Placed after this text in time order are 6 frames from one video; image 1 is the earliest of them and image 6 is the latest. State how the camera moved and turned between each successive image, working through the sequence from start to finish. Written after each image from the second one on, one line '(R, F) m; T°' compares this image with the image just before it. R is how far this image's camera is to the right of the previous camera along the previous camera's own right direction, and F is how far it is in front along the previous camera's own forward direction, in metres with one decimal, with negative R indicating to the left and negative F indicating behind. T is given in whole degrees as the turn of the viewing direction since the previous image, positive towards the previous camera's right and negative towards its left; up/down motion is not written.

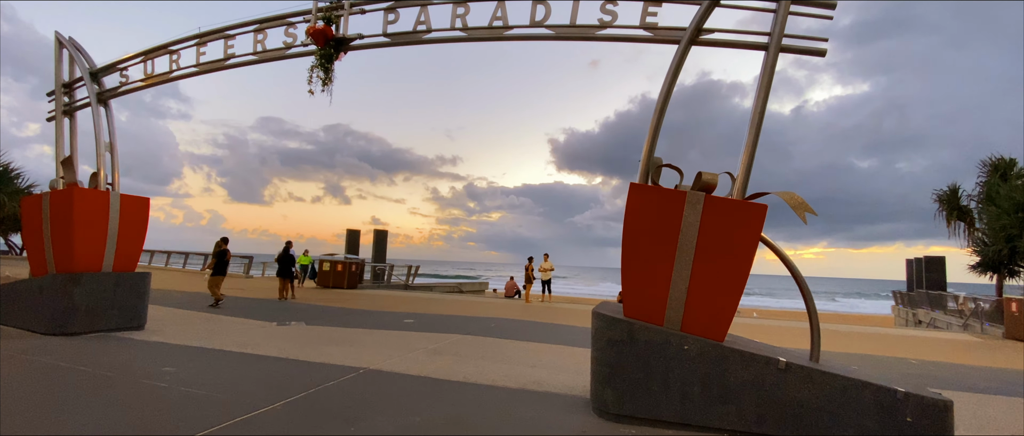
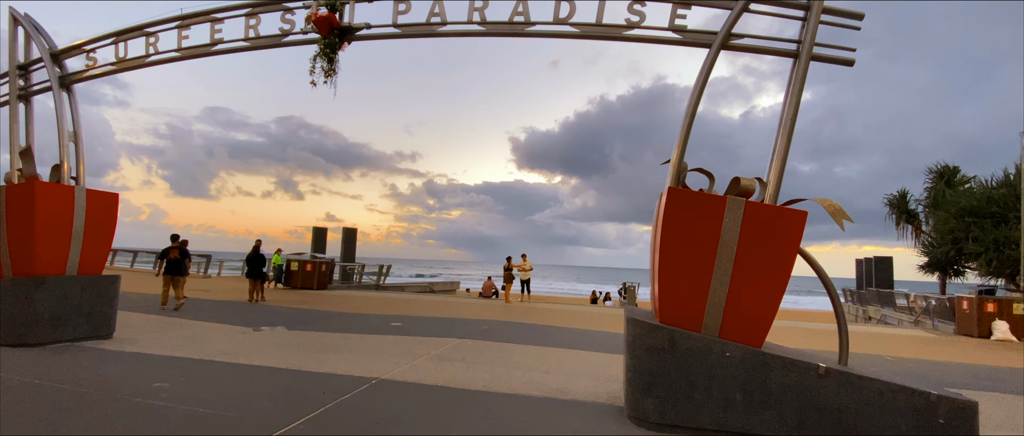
(-0.7, +0.2) m; +5°
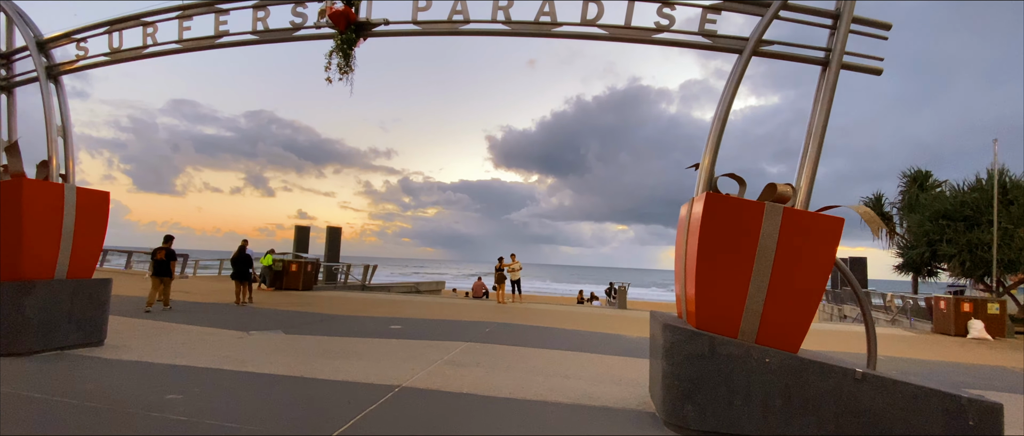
(-0.5, +0.1) m; +3°
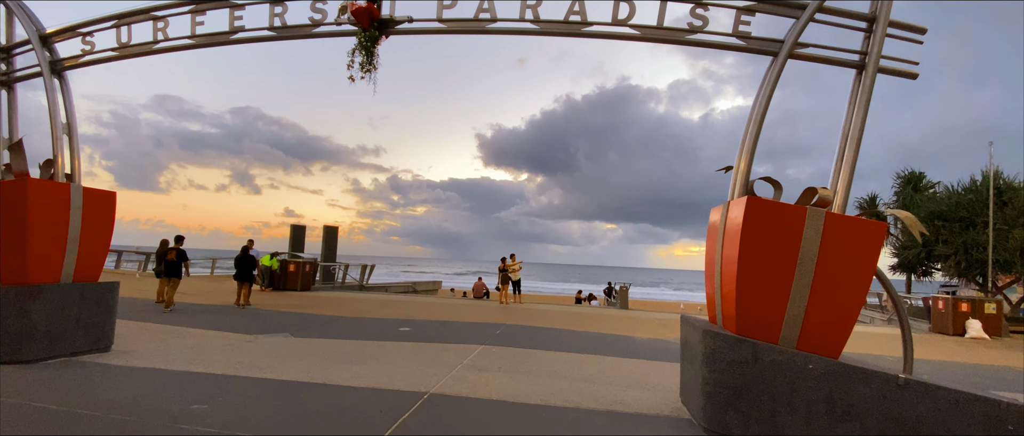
(-0.4, +0.1) m; +1°
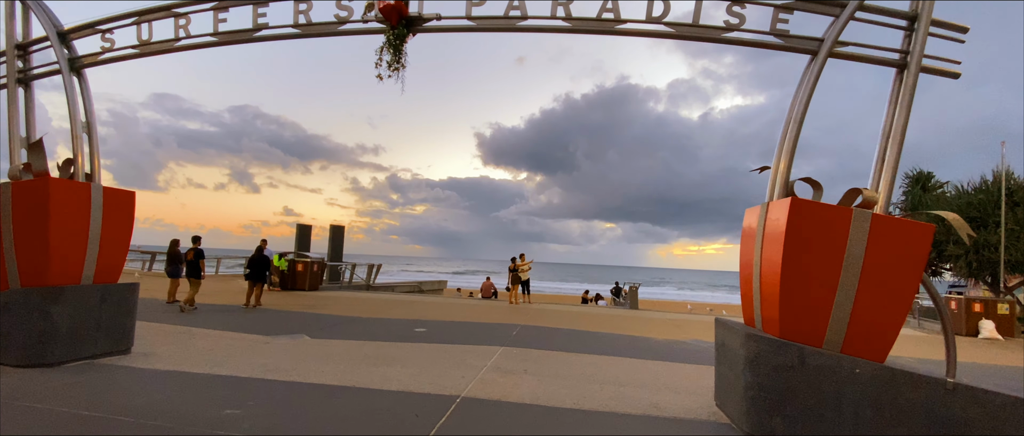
(-0.3, +0.1) m; 0°
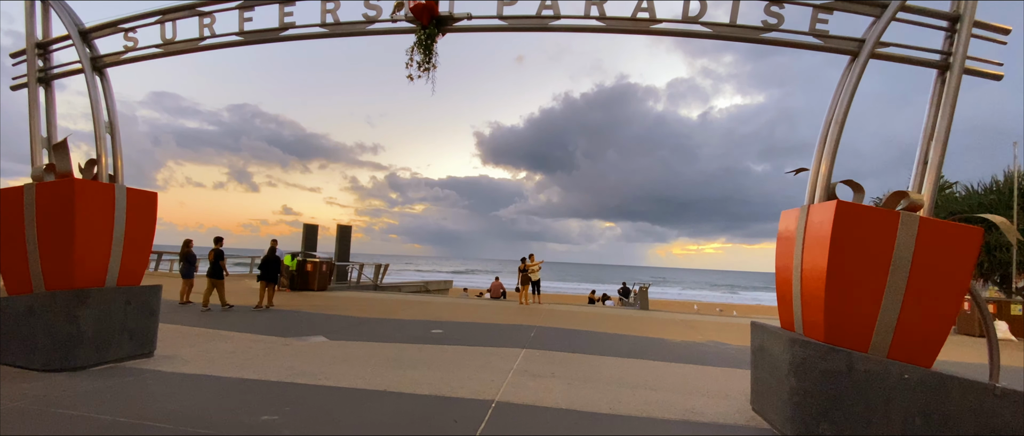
(-0.4, +0.1) m; 0°
